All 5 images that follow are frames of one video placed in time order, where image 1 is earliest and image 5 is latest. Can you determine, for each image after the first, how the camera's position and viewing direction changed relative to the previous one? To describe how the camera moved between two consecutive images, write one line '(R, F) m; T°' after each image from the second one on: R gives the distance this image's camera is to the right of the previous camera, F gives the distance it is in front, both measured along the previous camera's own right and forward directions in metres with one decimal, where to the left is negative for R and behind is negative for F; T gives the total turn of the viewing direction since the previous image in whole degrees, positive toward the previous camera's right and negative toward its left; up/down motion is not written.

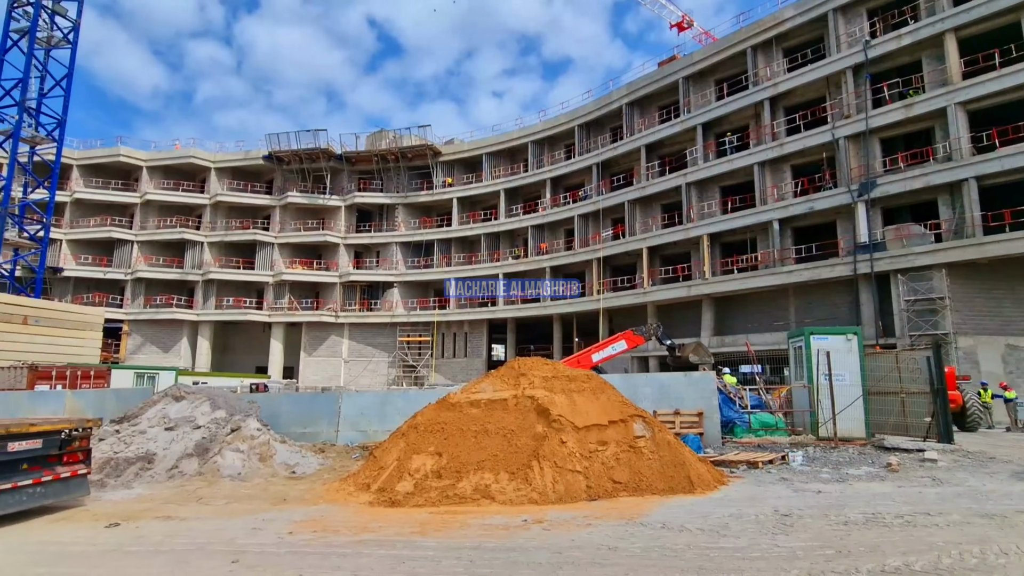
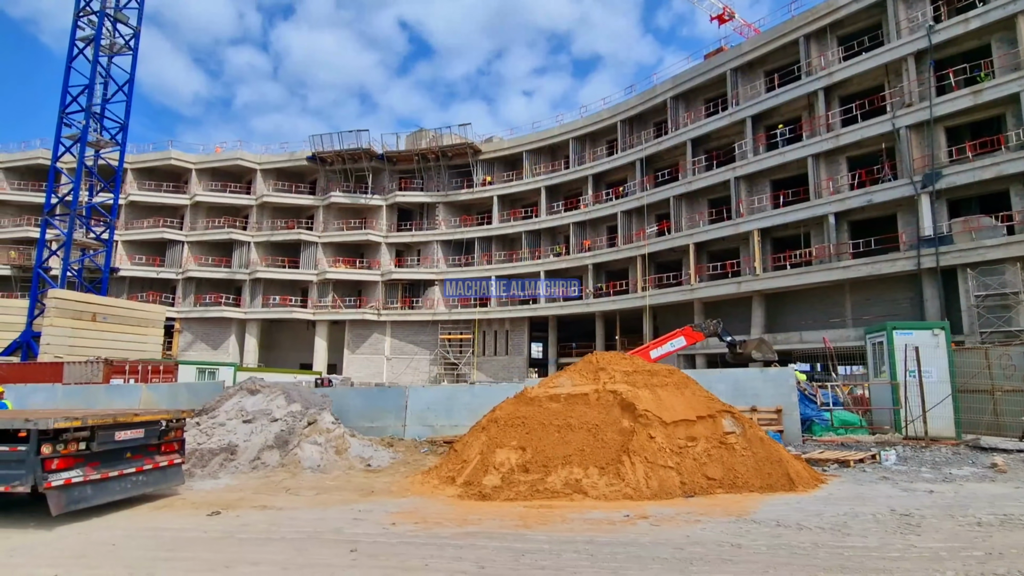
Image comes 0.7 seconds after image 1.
(-0.8, +0.1) m; -3°
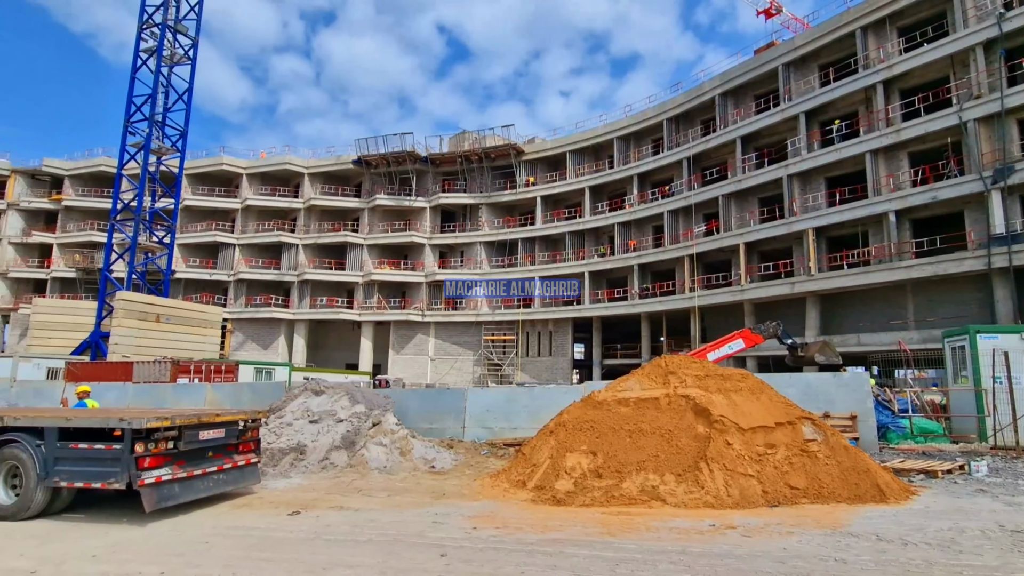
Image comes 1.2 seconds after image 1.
(-0.5, 0.0) m; -4°
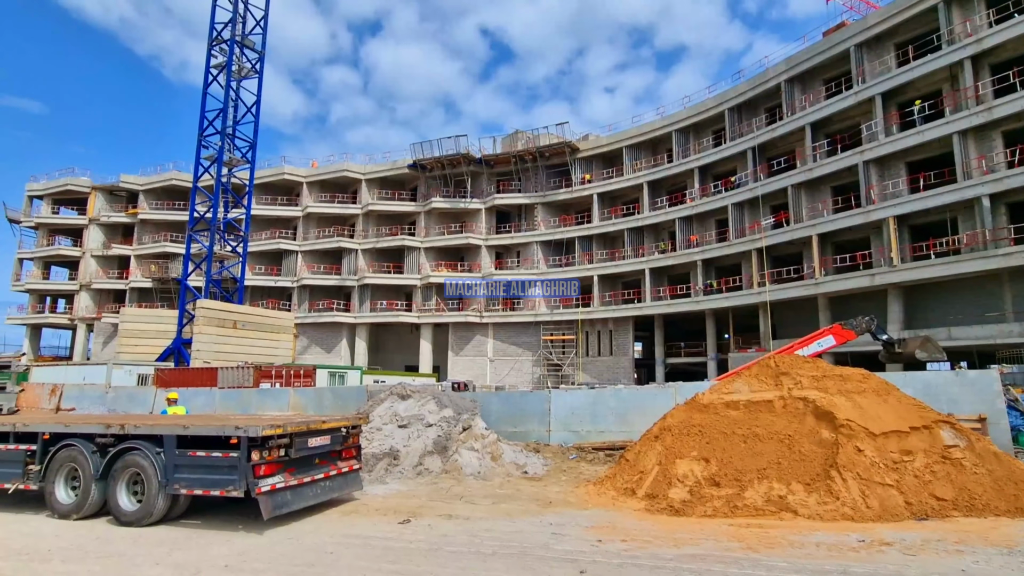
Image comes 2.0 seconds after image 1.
(-0.8, +0.3) m; -5°
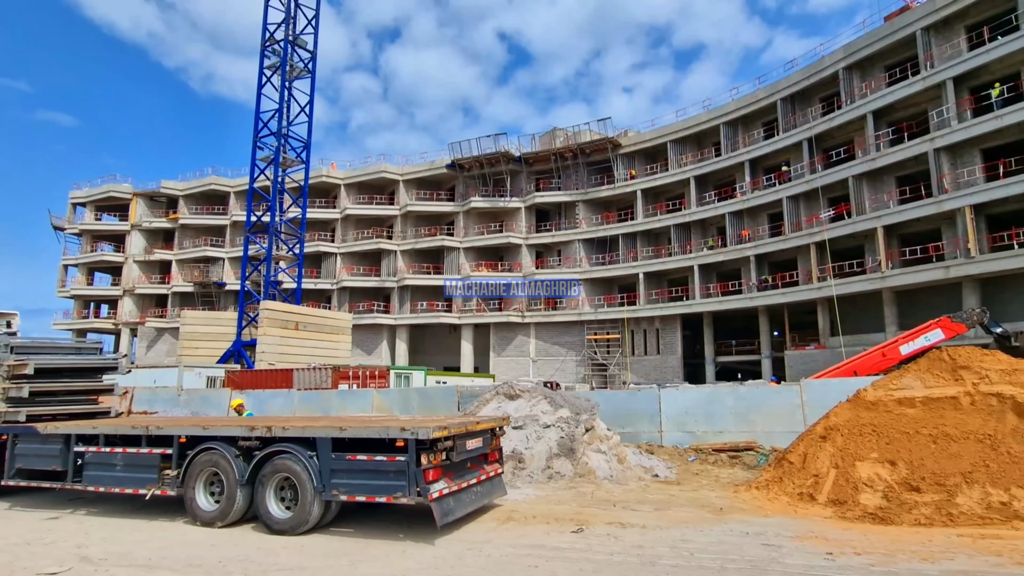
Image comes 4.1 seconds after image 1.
(-1.8, +0.5) m; -2°
